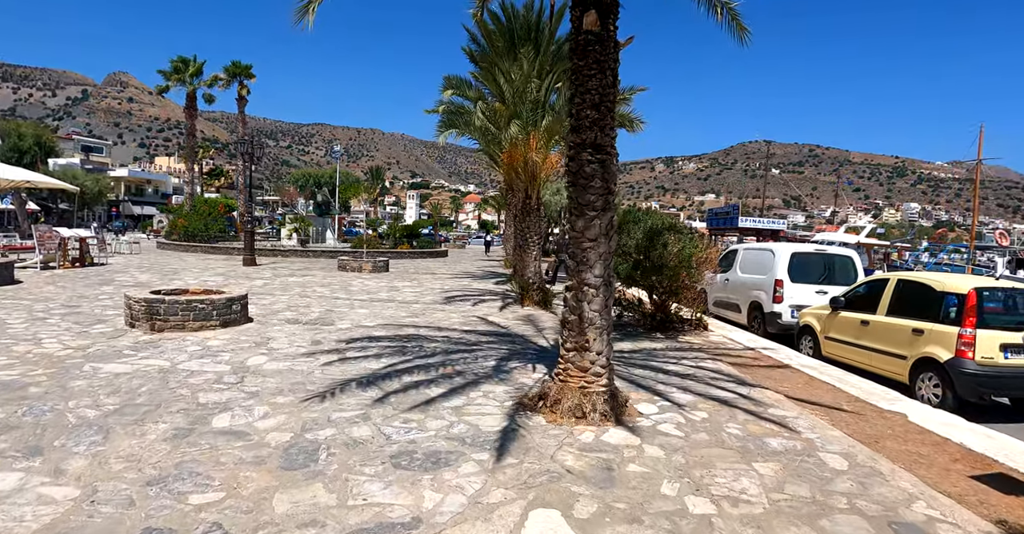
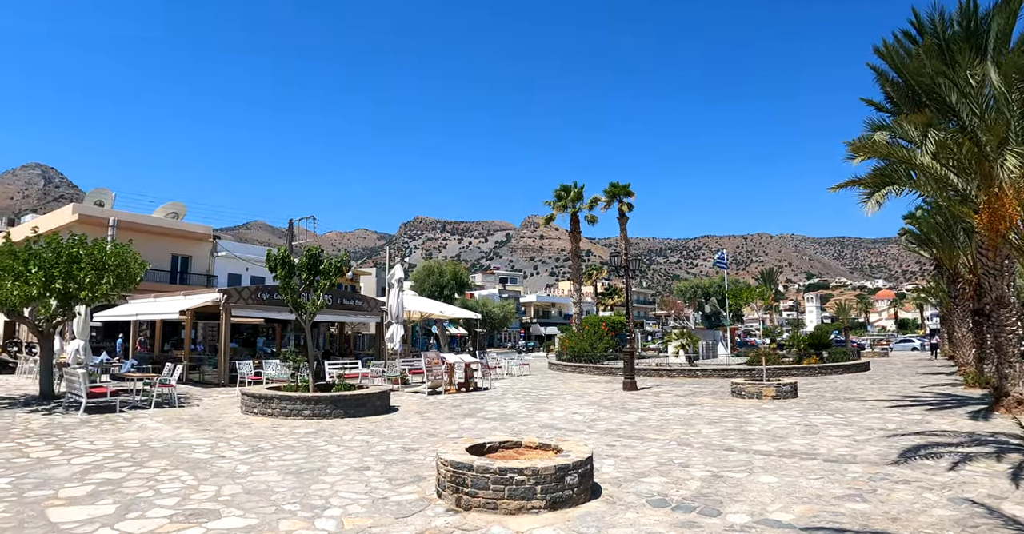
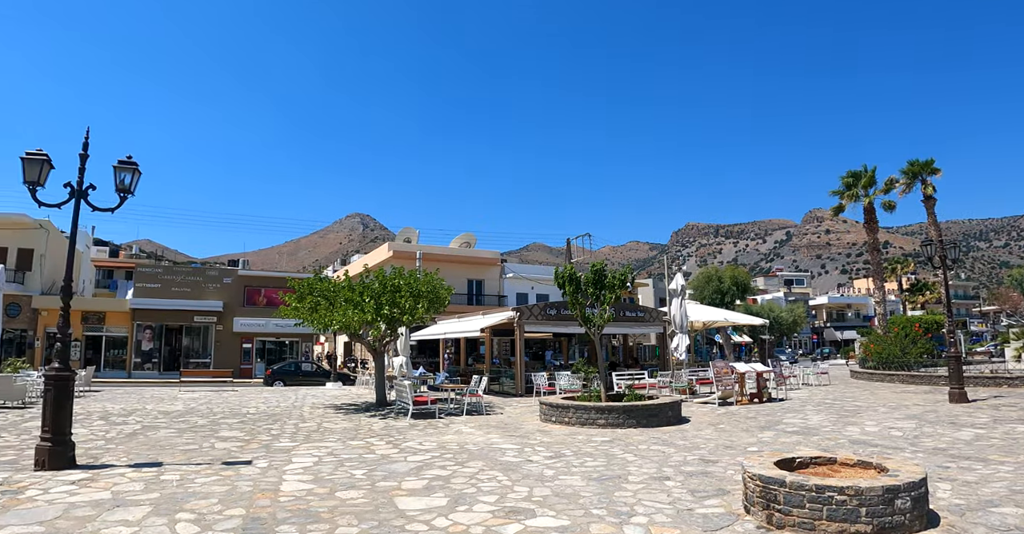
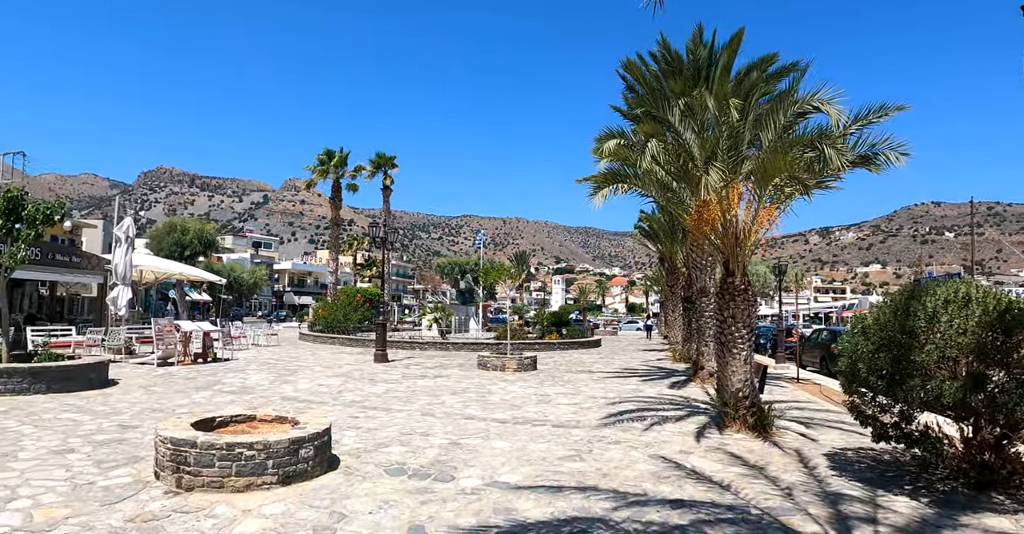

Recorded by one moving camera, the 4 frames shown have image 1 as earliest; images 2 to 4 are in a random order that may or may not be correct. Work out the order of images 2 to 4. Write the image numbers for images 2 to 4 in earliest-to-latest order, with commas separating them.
4, 2, 3
